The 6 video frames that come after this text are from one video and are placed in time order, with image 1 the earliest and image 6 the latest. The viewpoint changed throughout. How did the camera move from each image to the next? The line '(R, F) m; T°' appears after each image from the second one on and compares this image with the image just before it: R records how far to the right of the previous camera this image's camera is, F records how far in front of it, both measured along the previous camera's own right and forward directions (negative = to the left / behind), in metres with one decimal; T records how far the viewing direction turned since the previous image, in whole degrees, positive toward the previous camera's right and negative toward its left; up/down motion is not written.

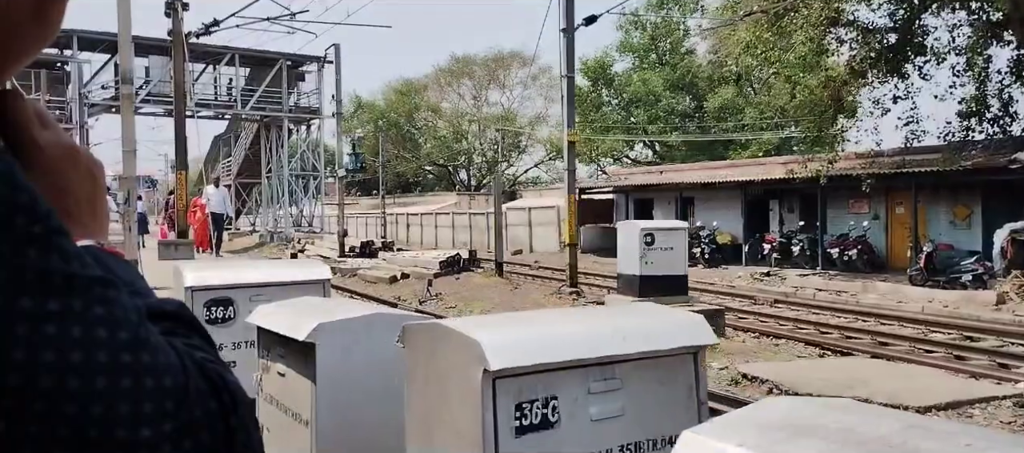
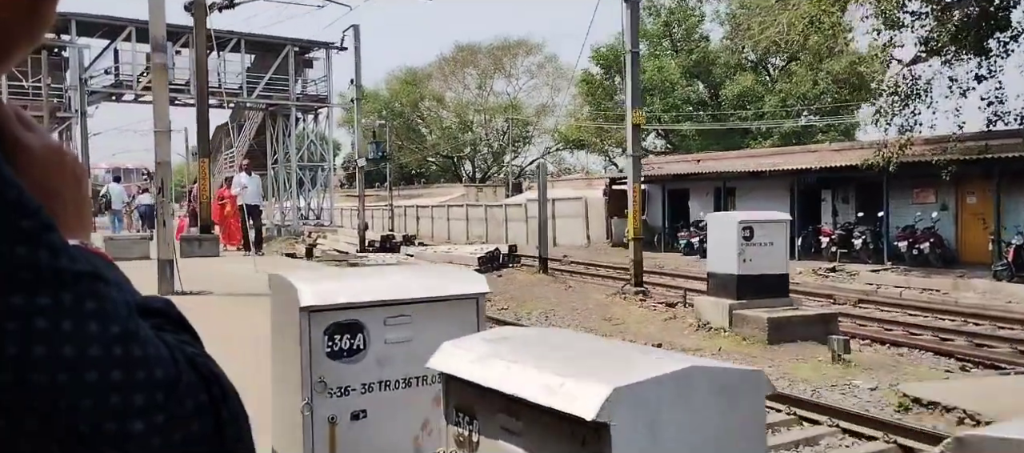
(-1.1, +1.4) m; 0°
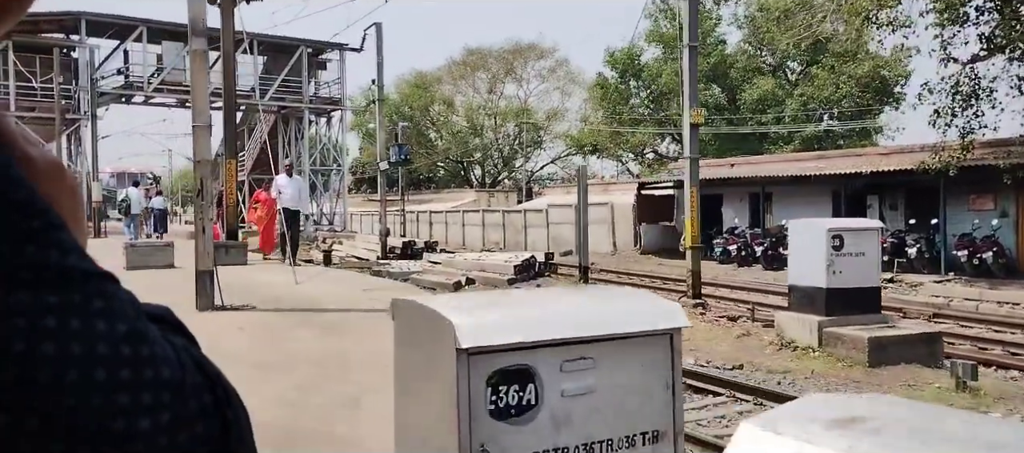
(-0.7, +0.9) m; 0°
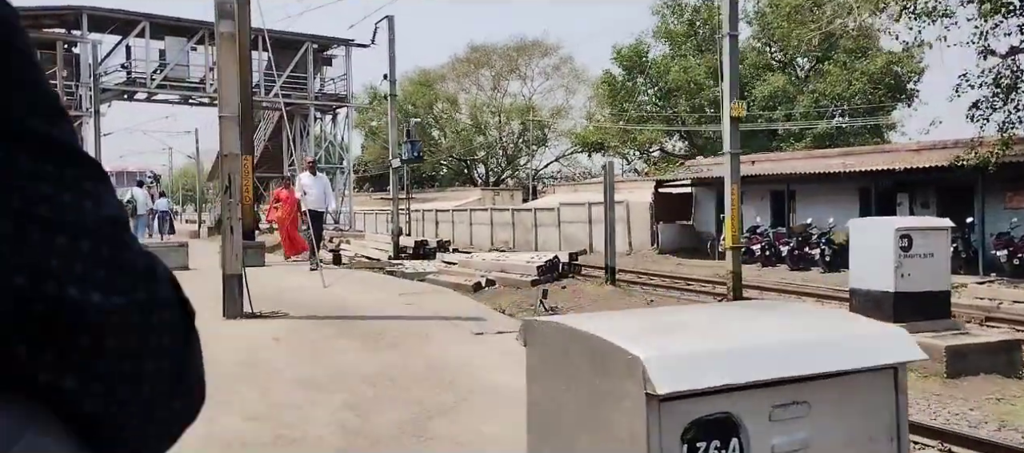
(-0.5, +0.6) m; 0°
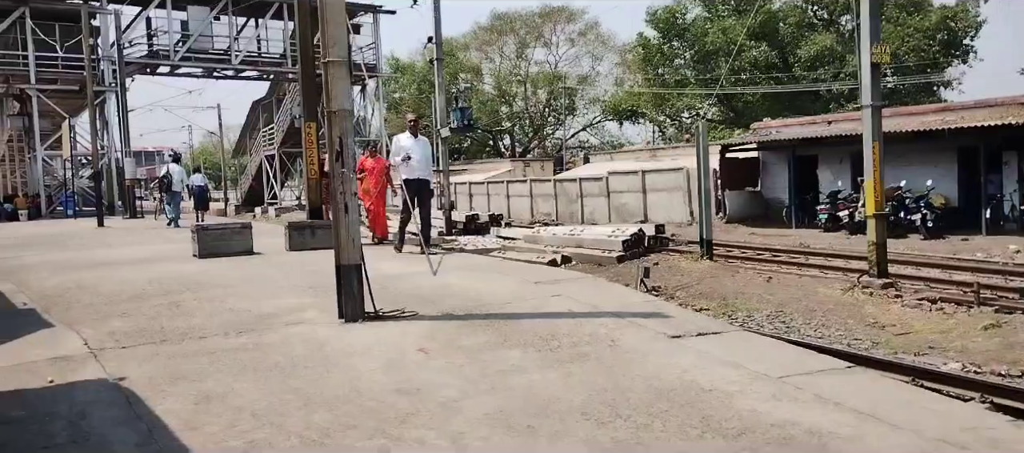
(-1.2, +1.5) m; -1°
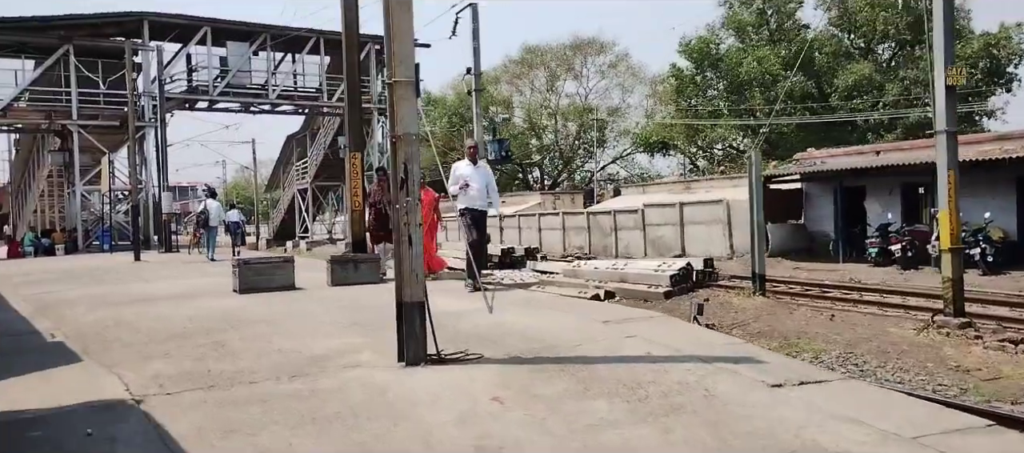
(-0.3, +0.4) m; -2°
